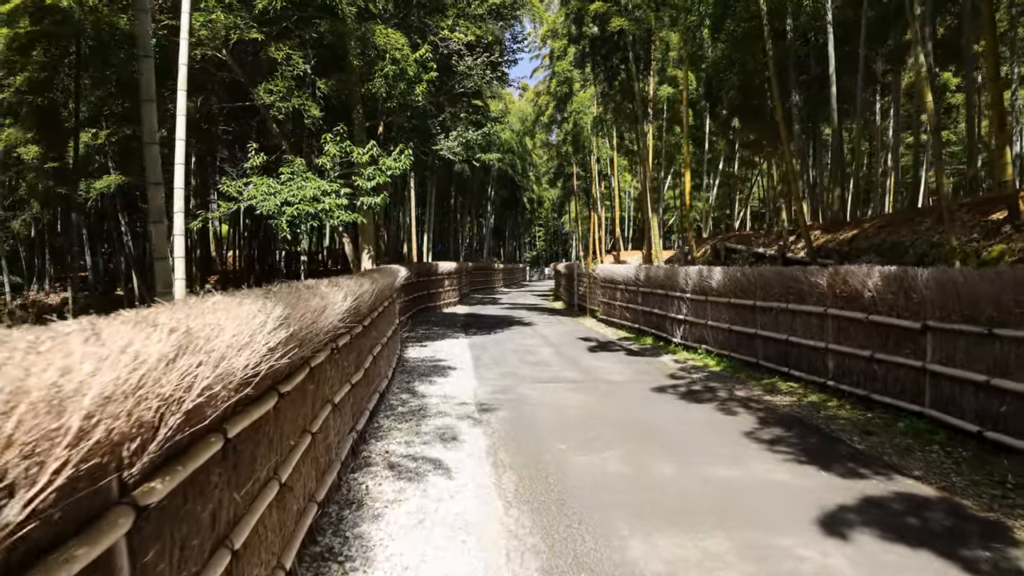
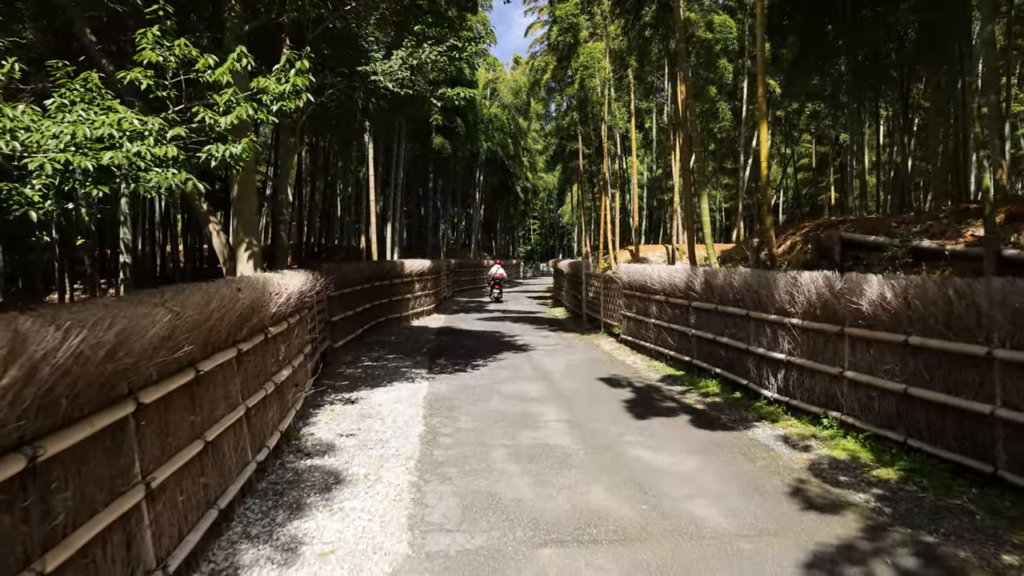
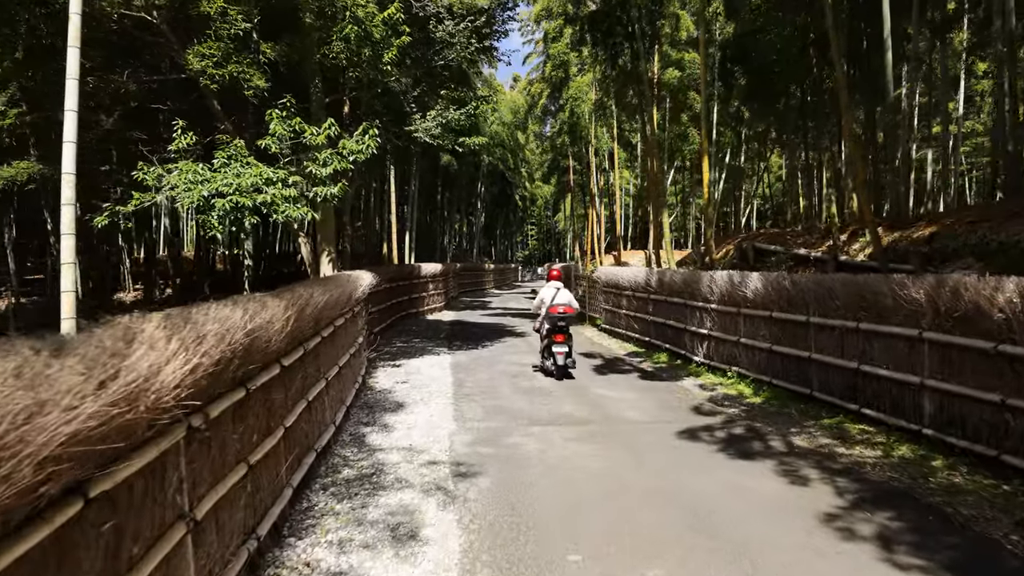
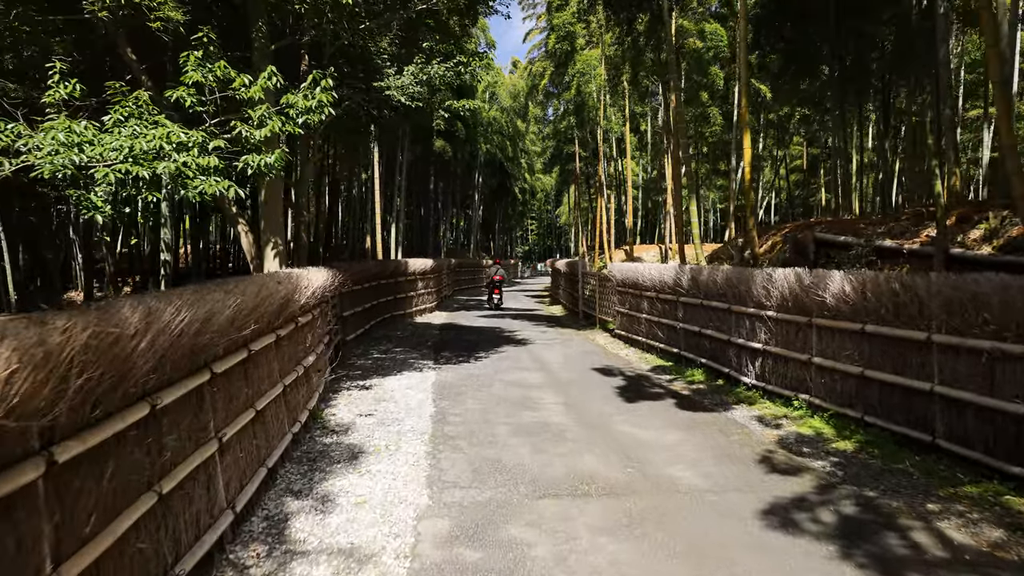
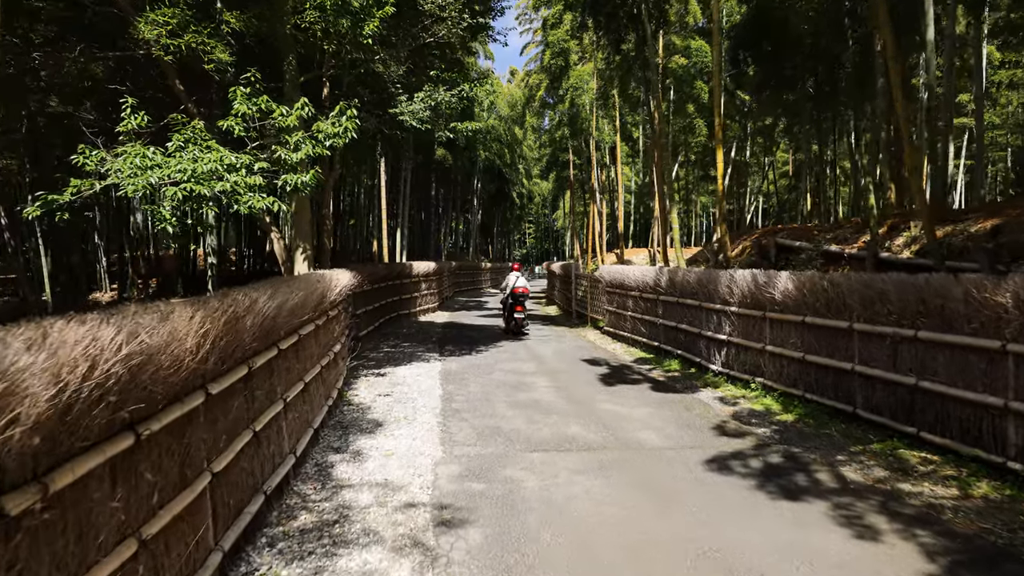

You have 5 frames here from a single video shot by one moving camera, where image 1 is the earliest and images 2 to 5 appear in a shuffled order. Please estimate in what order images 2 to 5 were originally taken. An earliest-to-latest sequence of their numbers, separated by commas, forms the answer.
3, 5, 4, 2
